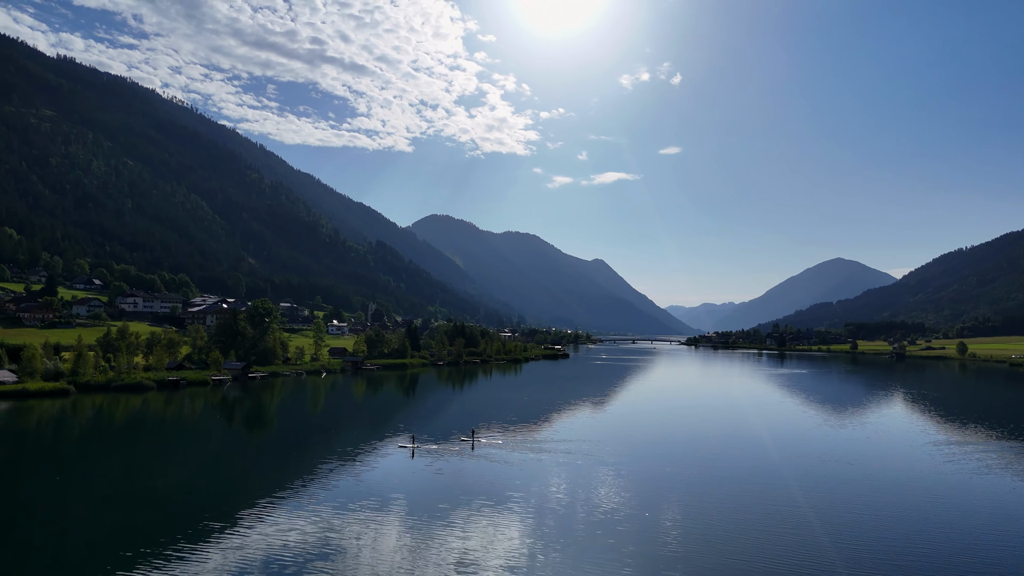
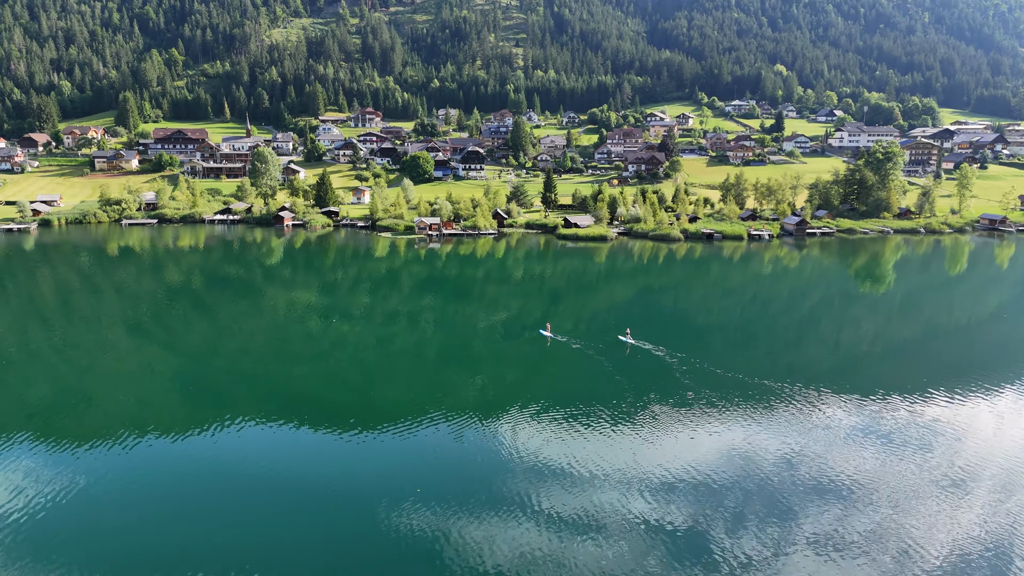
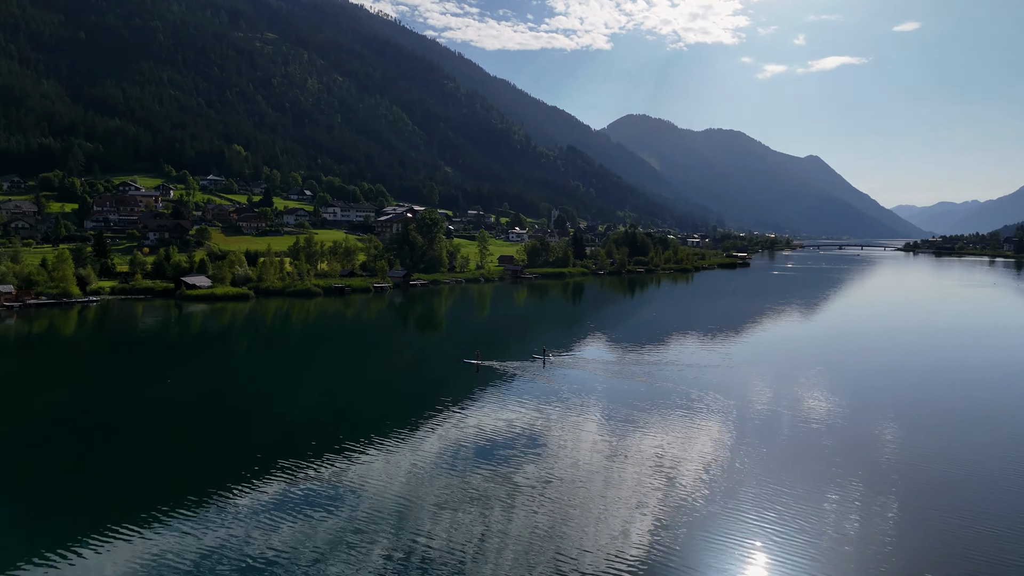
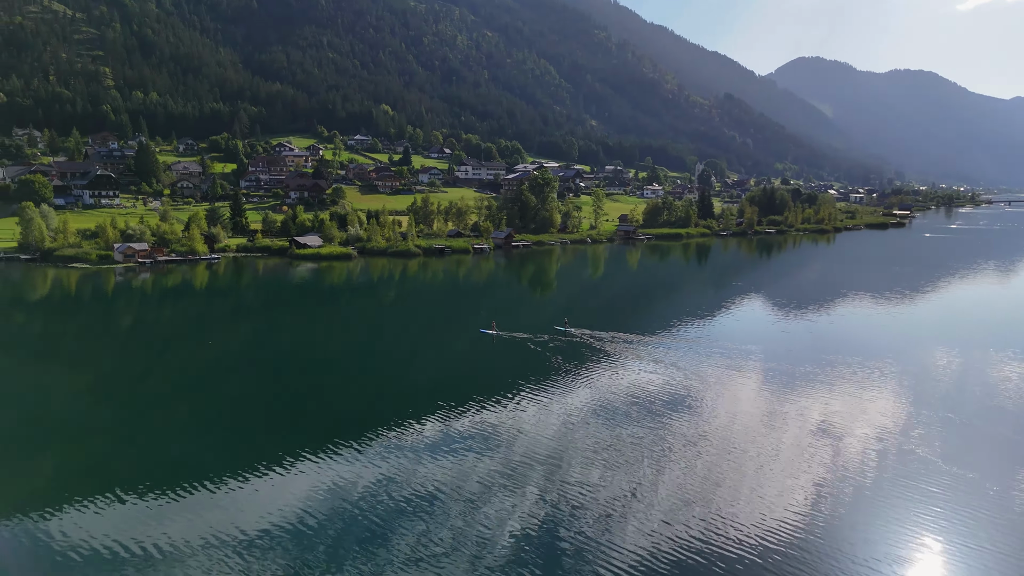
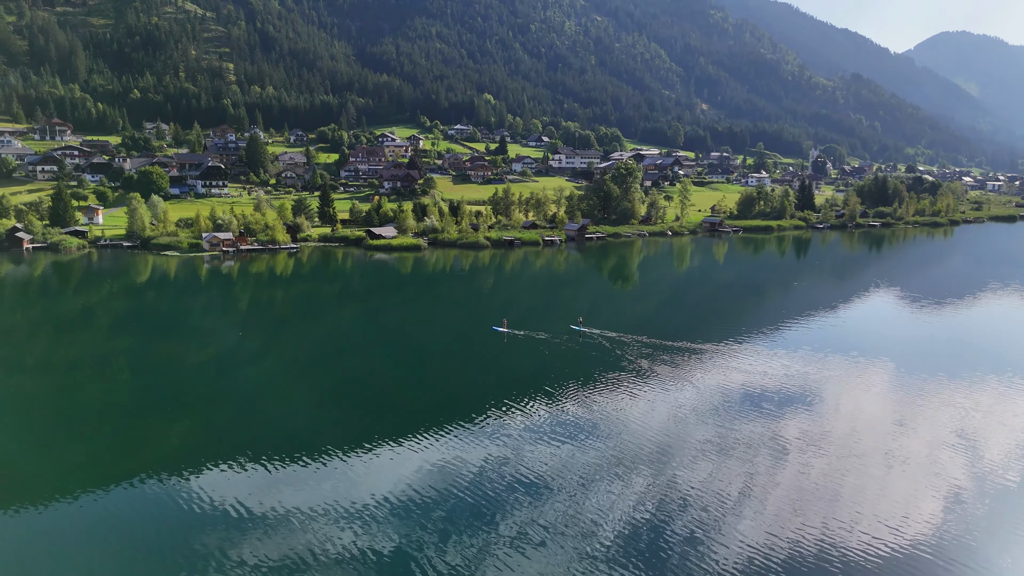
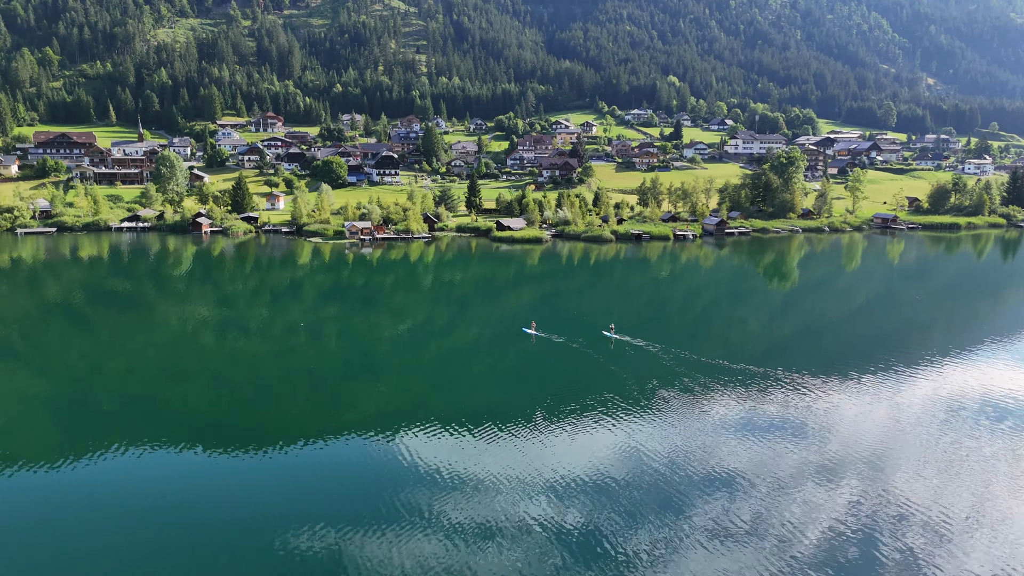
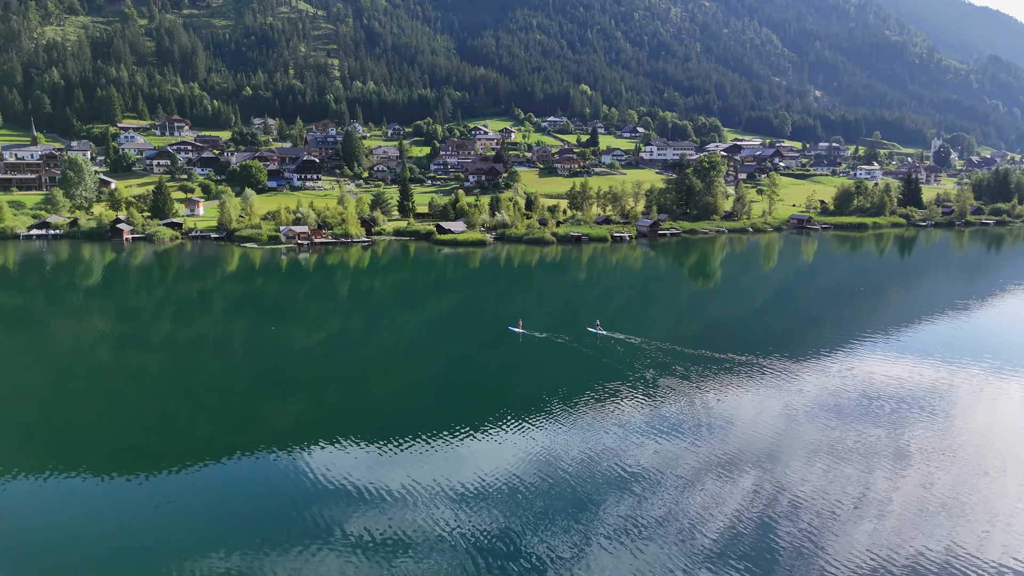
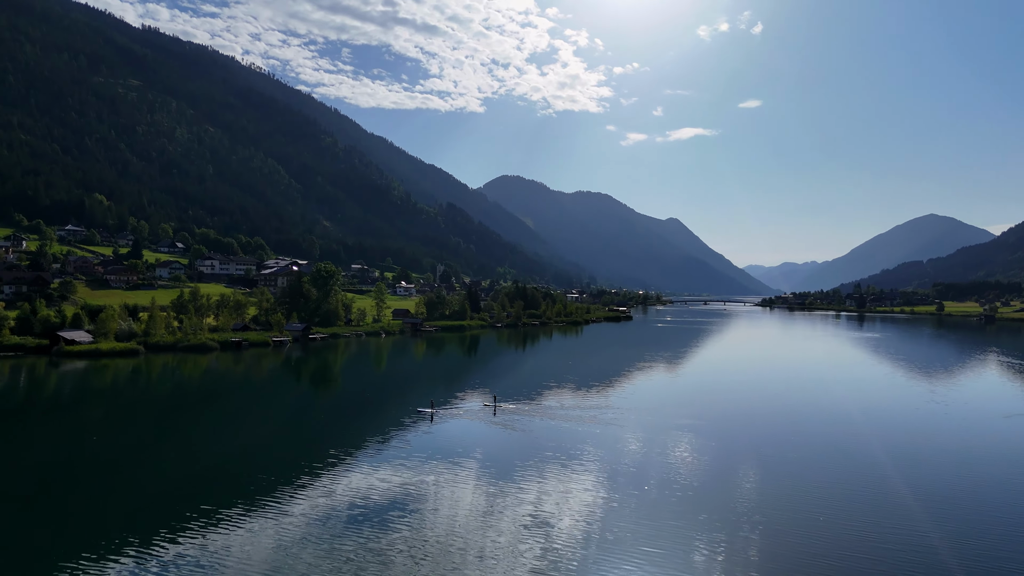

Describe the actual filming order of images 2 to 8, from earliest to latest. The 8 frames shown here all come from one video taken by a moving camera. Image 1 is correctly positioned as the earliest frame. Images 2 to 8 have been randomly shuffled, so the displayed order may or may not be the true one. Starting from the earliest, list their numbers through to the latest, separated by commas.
8, 3, 4, 5, 7, 6, 2
